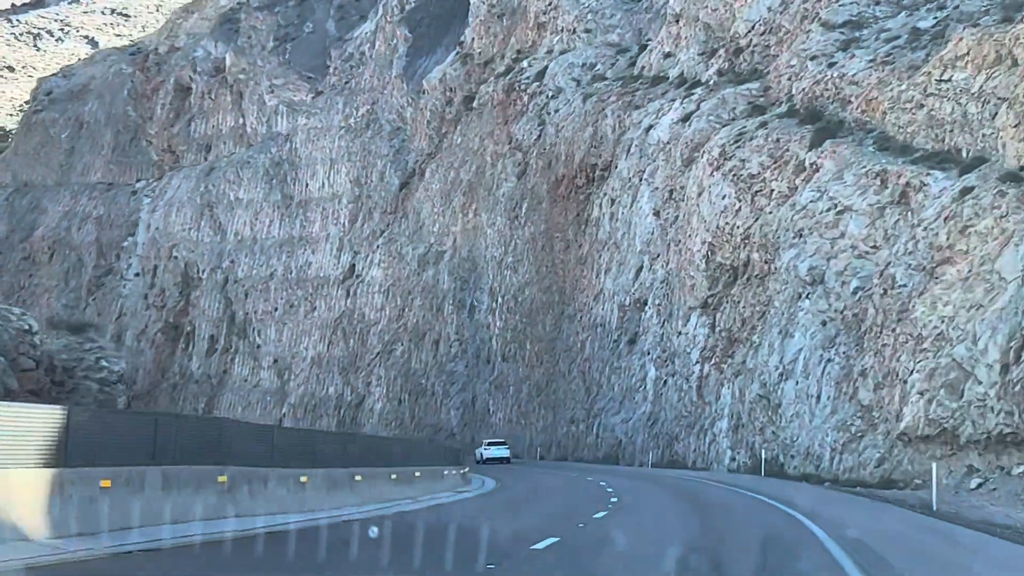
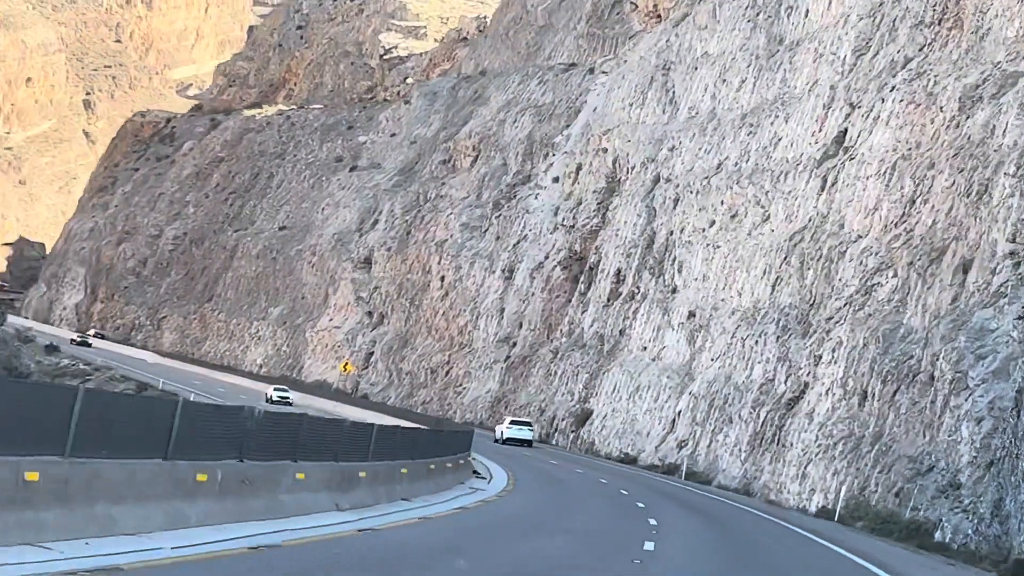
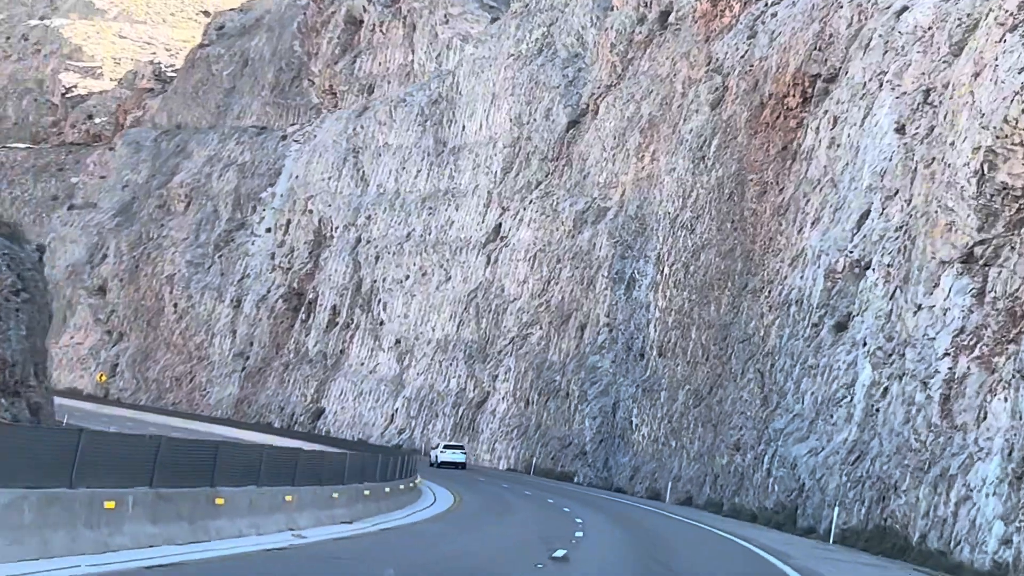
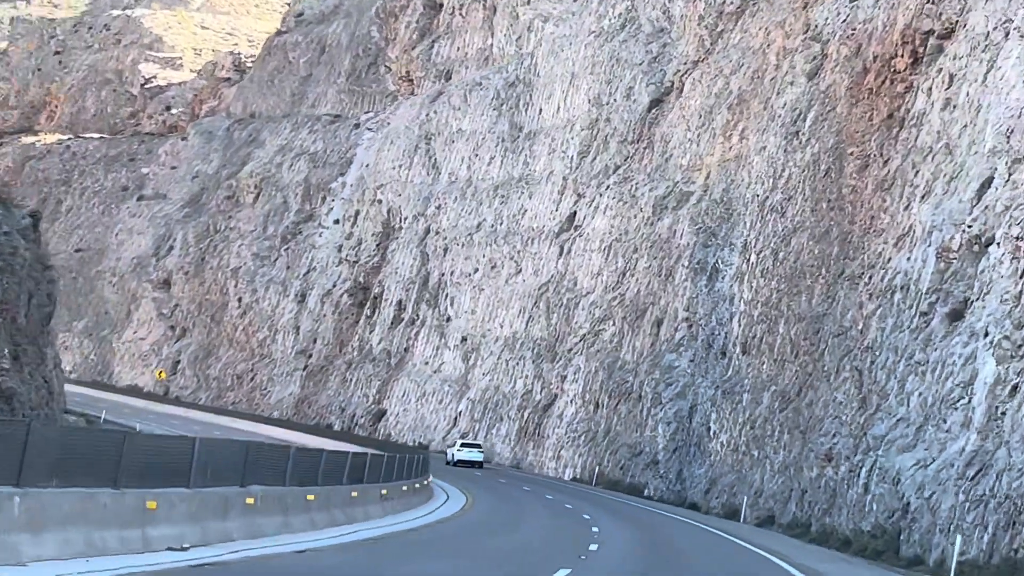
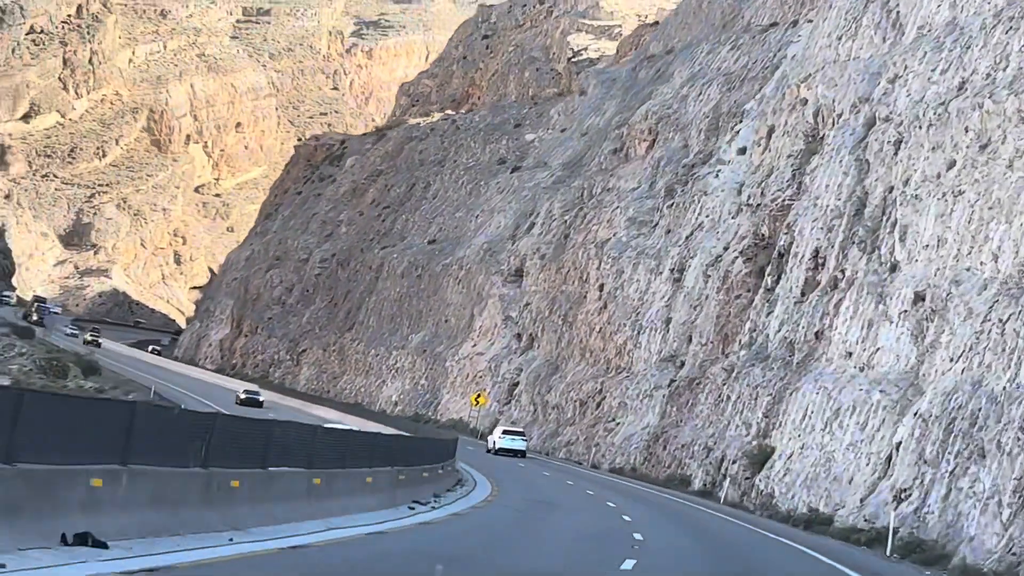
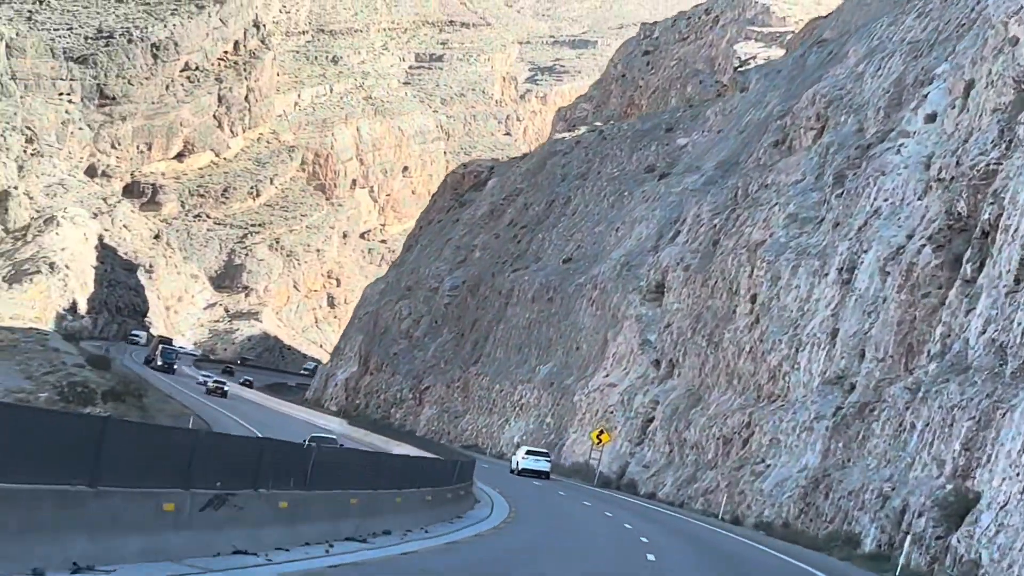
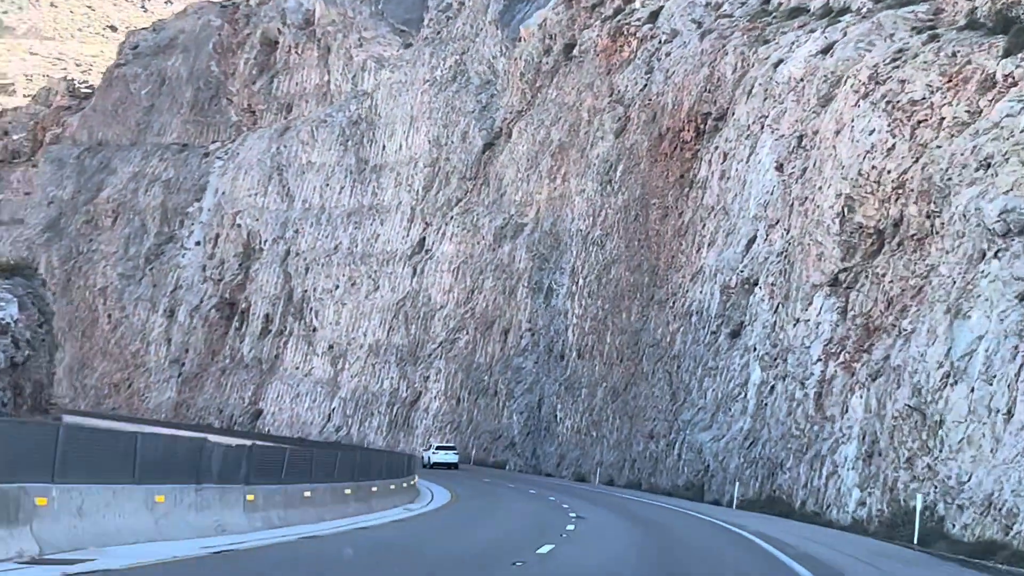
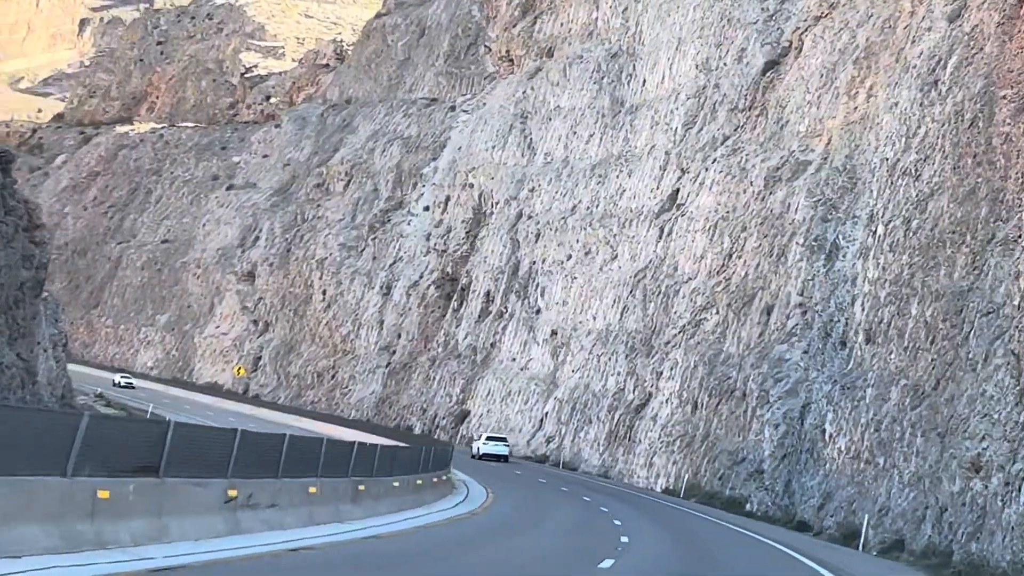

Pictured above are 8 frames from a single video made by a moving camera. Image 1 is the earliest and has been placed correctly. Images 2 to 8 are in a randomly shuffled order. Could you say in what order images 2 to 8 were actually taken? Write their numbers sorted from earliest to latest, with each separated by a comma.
7, 3, 4, 8, 2, 5, 6
